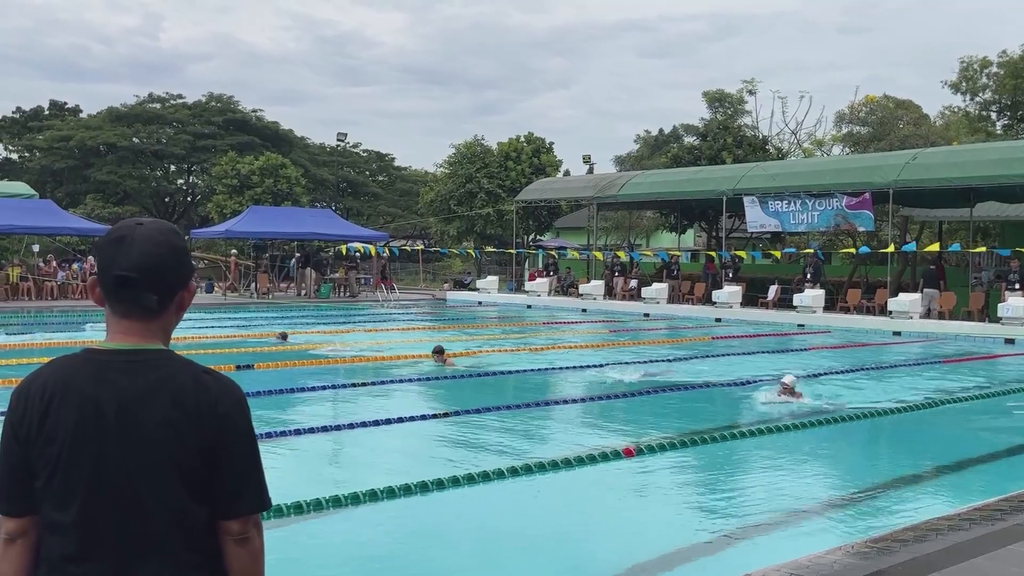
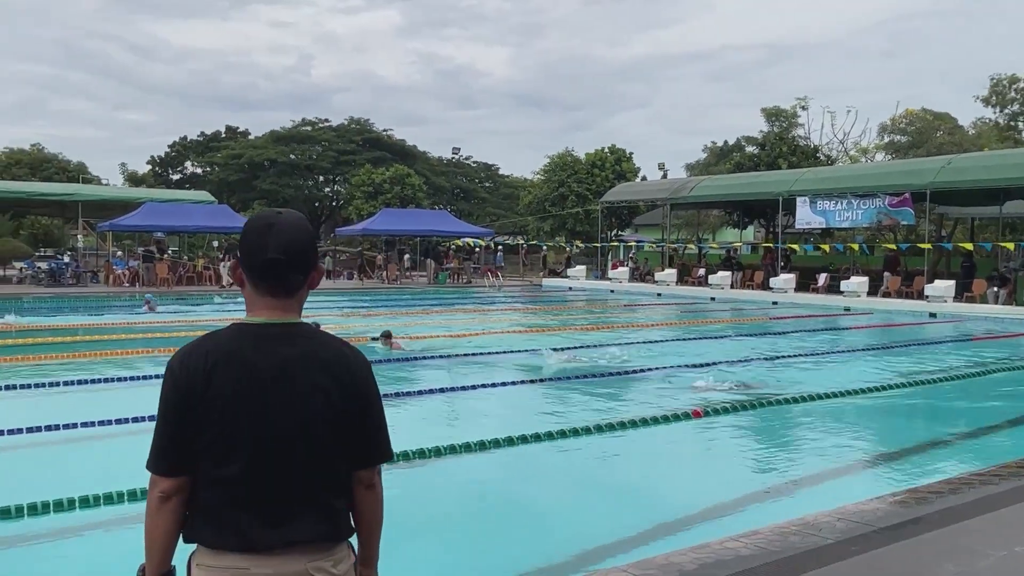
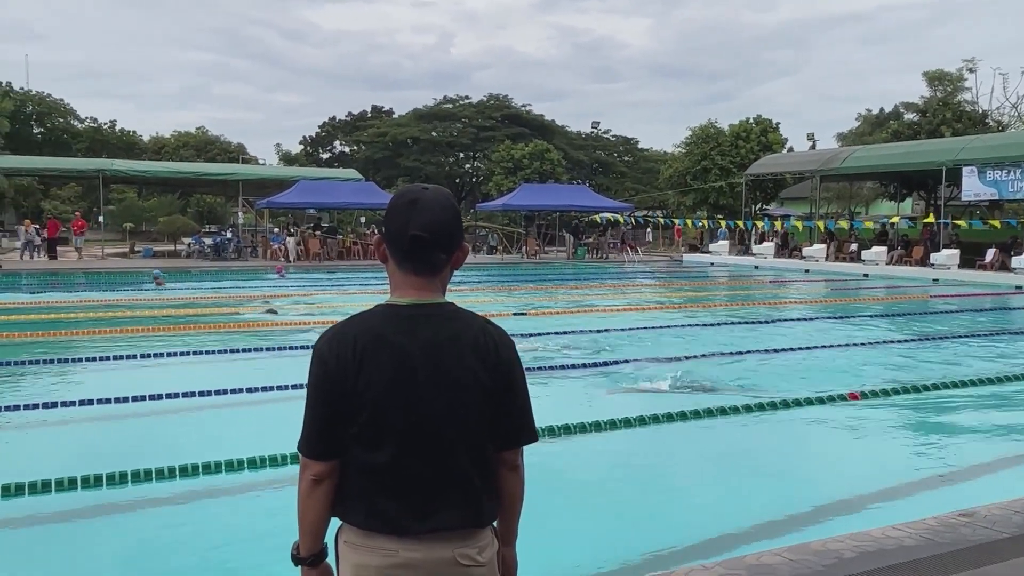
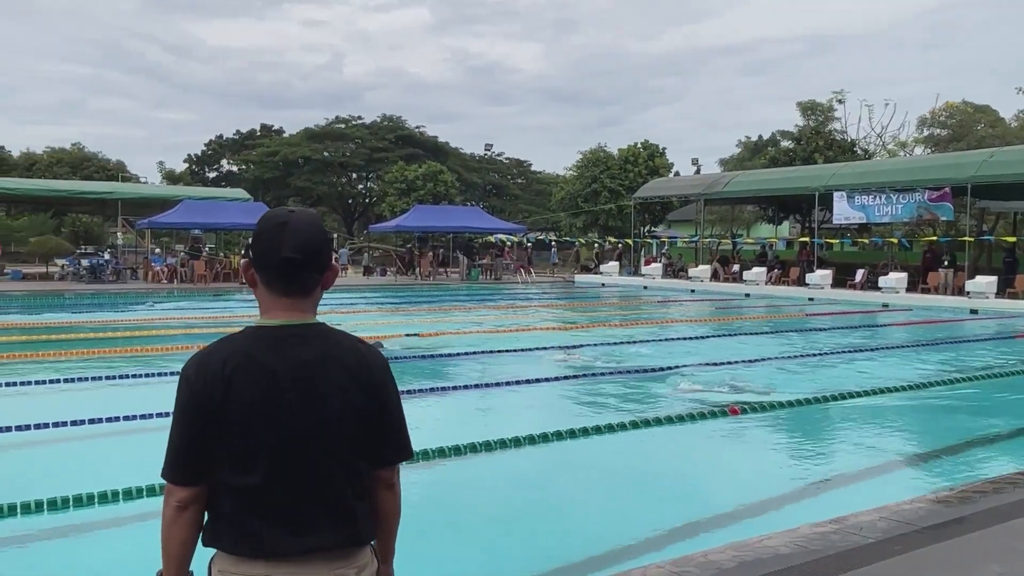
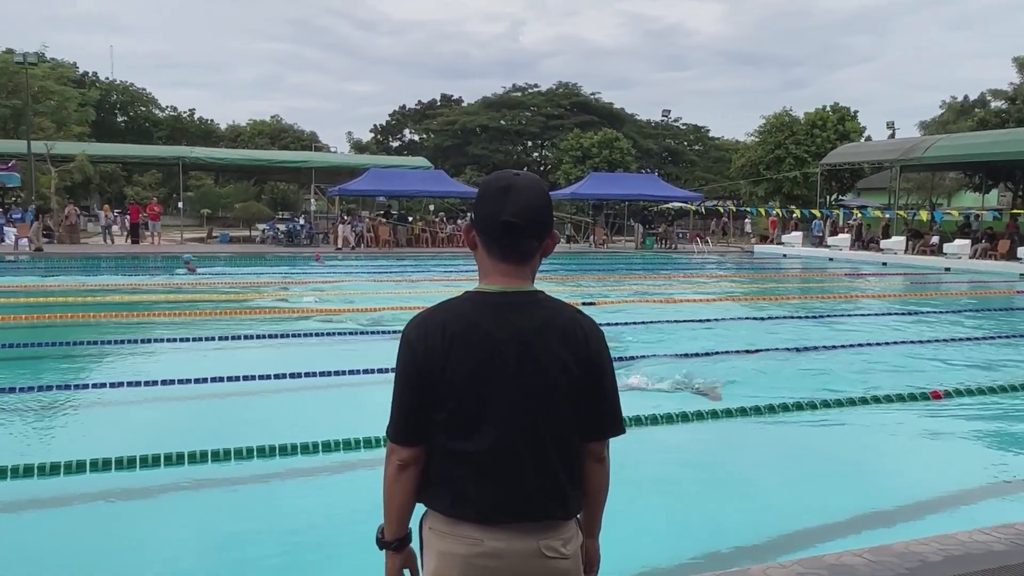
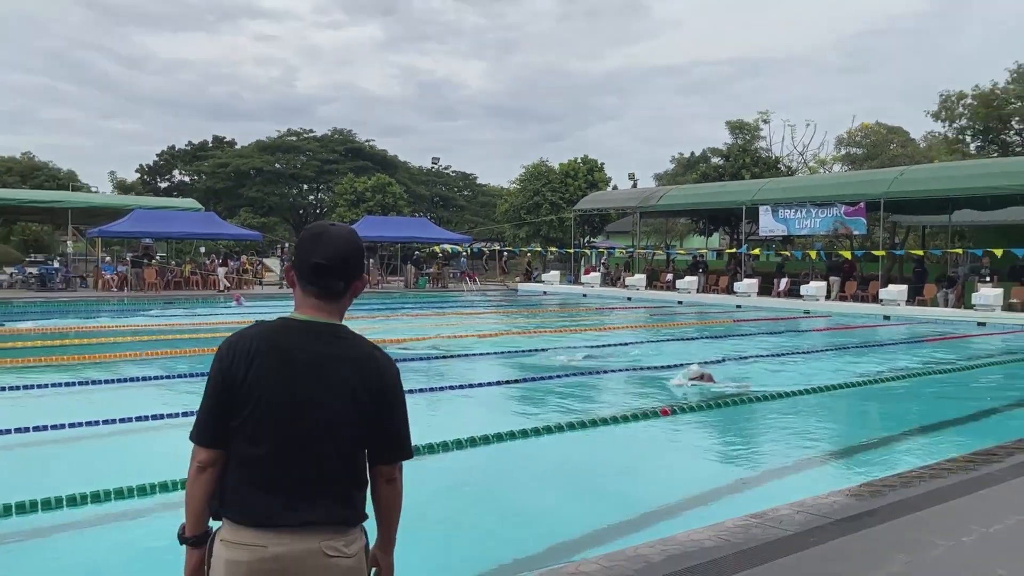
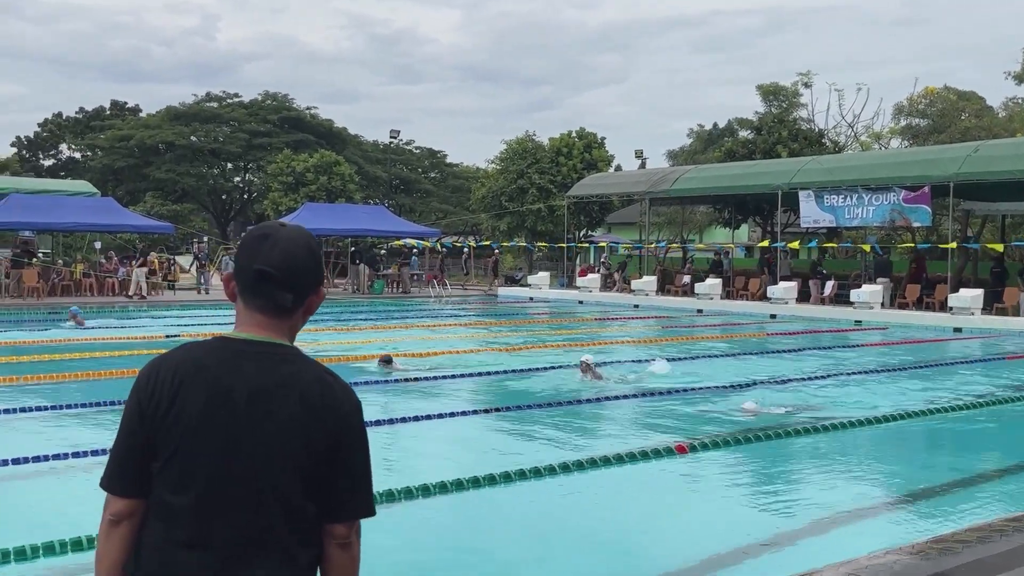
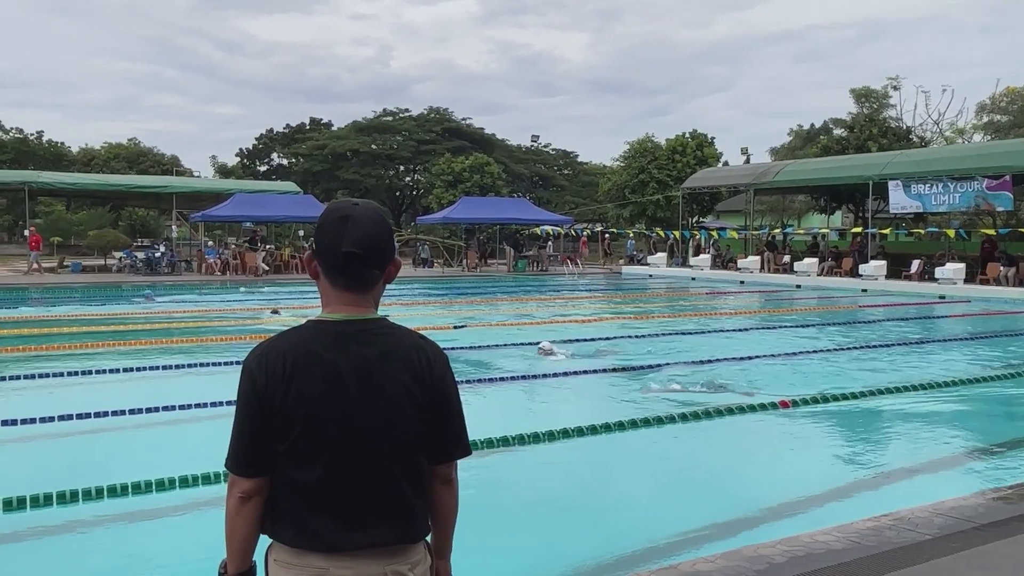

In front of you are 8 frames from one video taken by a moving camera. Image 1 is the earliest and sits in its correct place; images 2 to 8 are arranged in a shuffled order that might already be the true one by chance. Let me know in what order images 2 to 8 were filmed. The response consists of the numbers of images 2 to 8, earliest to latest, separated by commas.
7, 6, 2, 4, 8, 3, 5
